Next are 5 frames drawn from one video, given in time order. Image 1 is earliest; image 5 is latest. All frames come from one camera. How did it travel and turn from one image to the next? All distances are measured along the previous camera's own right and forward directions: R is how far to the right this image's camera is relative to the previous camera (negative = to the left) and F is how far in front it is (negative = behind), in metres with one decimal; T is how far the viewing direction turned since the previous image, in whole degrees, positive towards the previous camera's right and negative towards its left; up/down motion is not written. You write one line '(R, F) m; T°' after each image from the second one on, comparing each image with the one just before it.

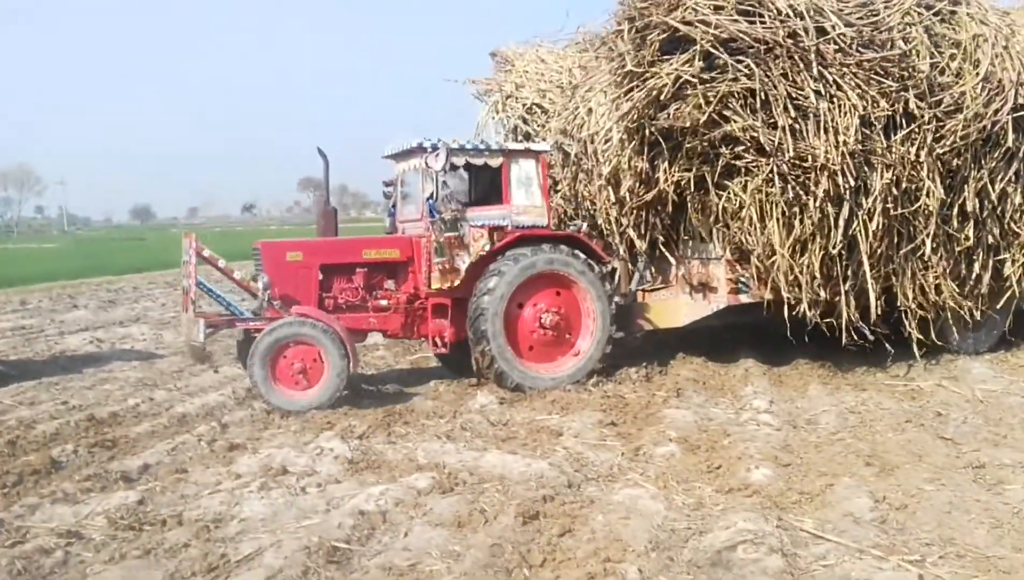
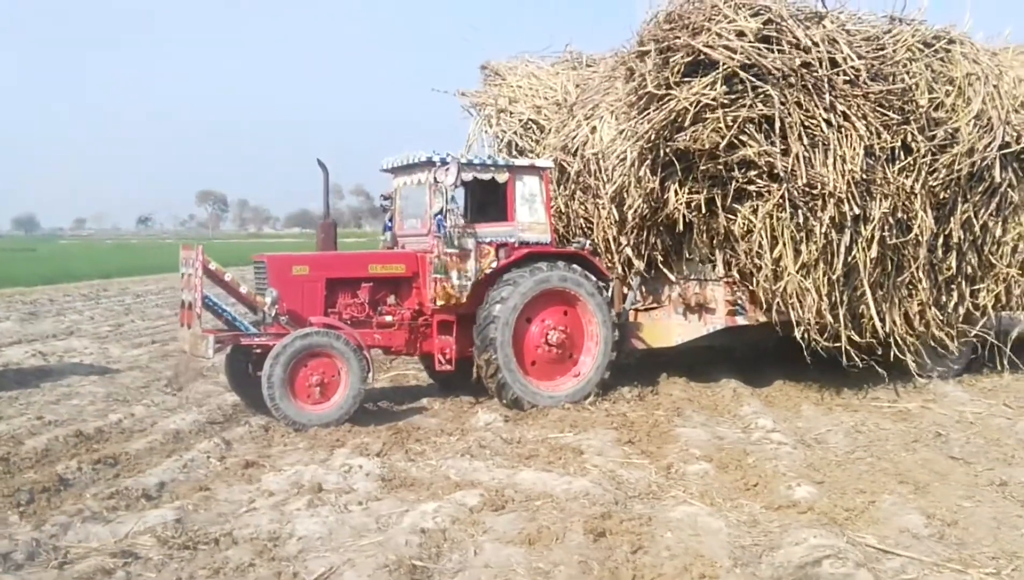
(-0.7, 0.0) m; +5°
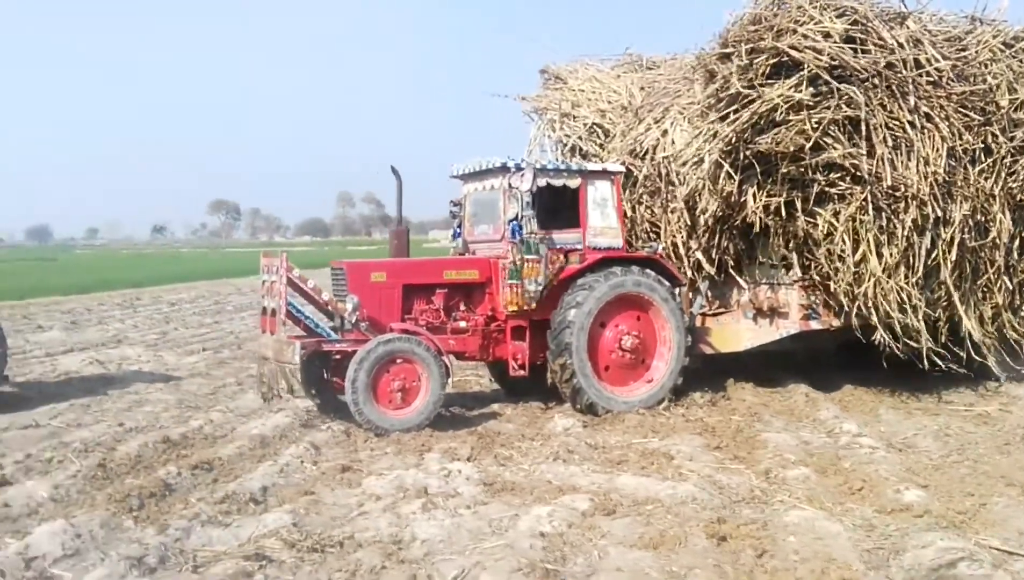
(-0.4, 0.0) m; -1°
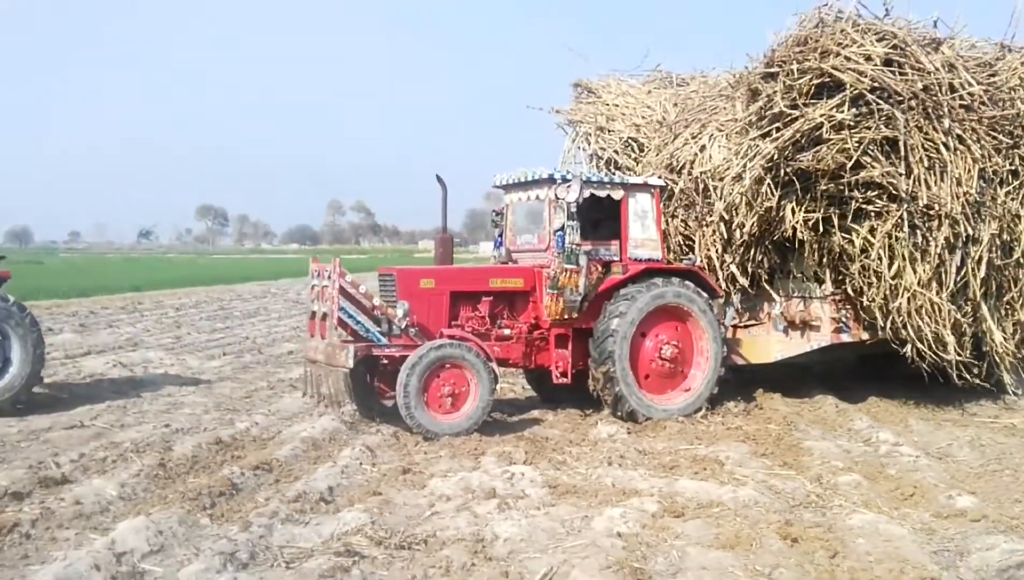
(-0.4, -0.1) m; +1°
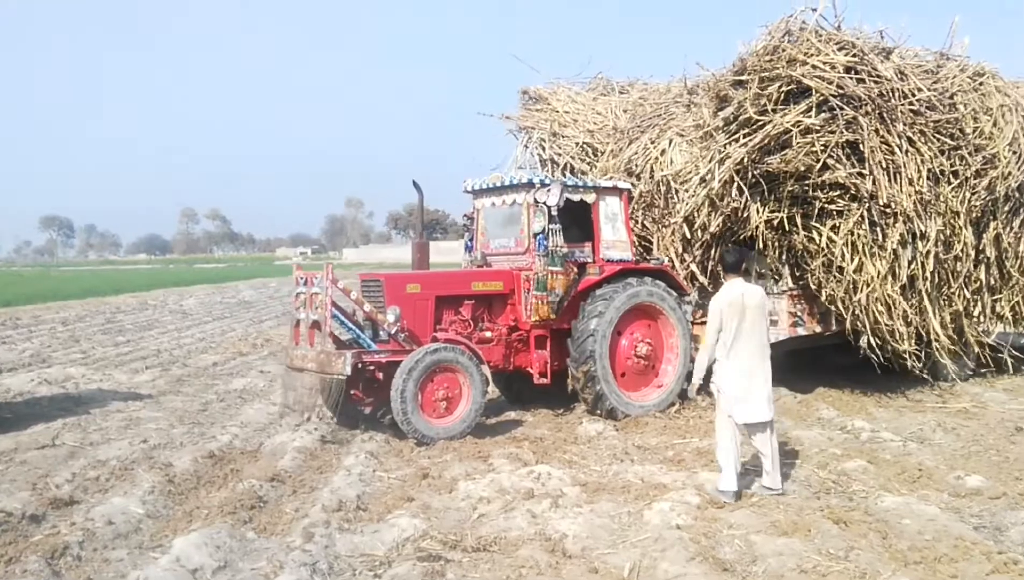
(-0.8, 0.0) m; +7°
